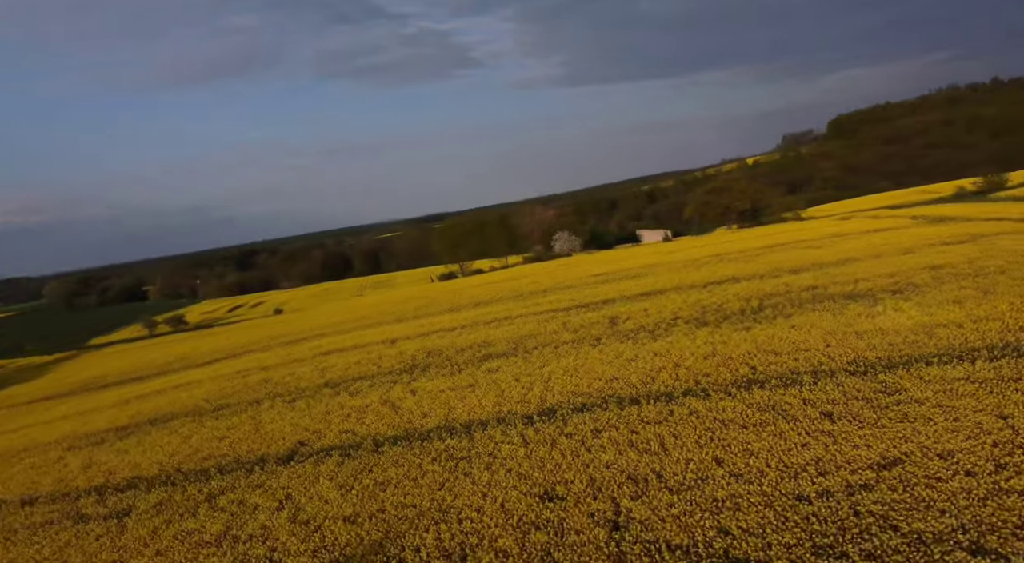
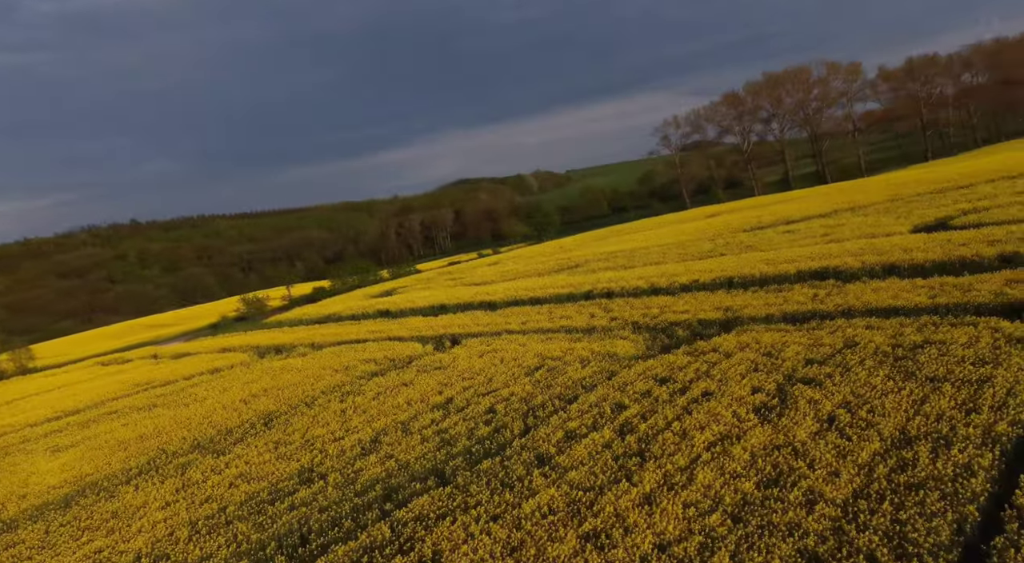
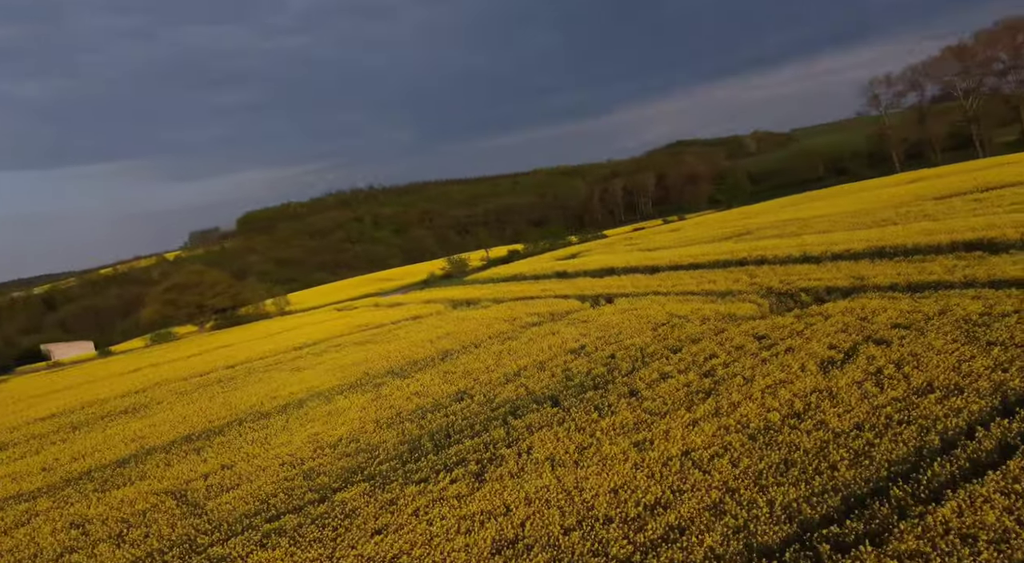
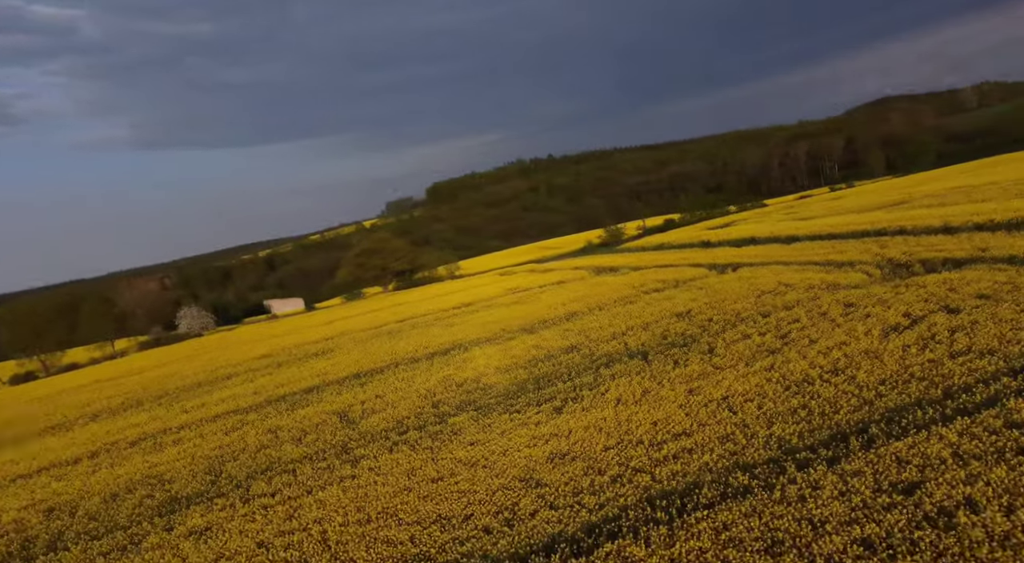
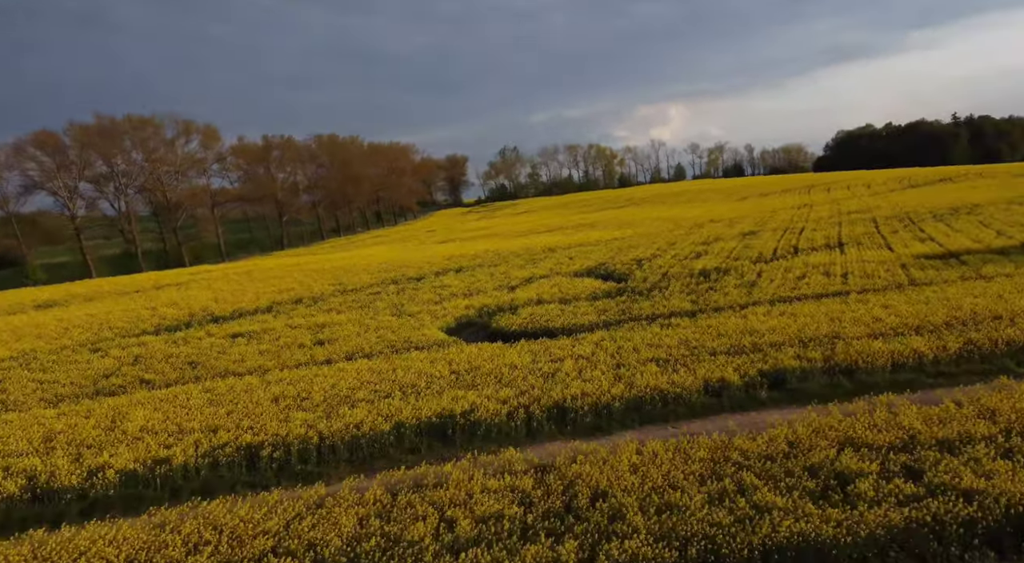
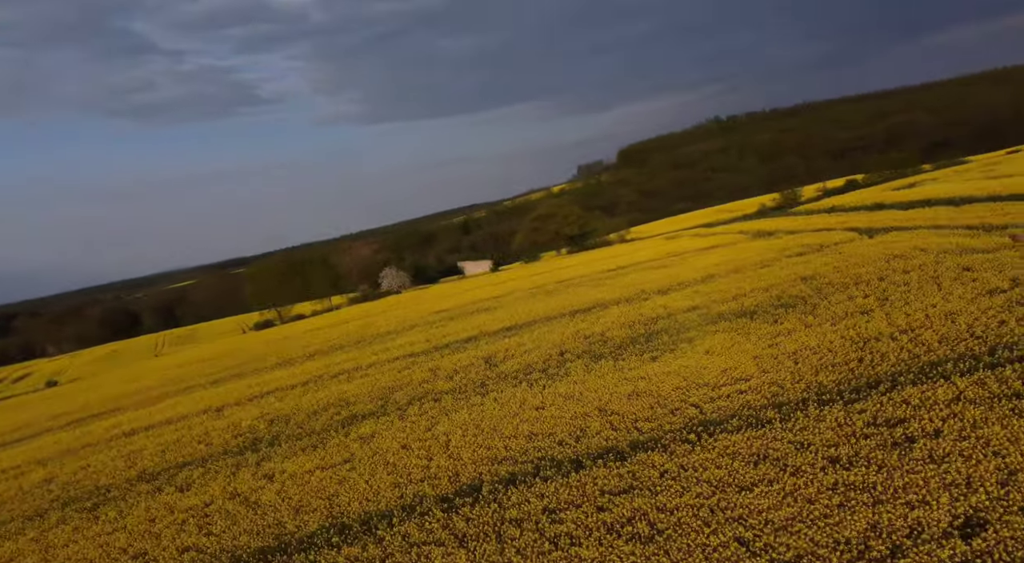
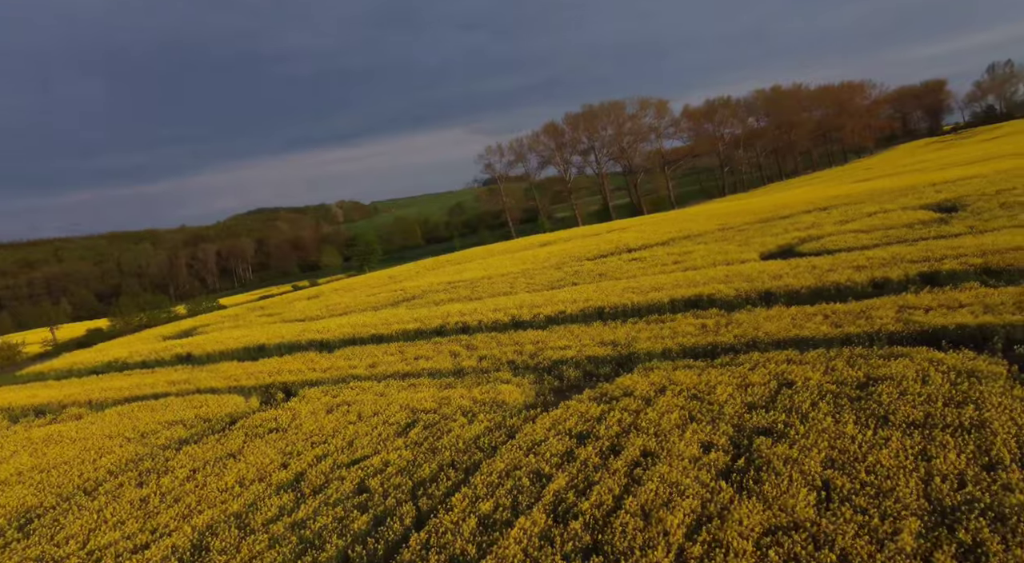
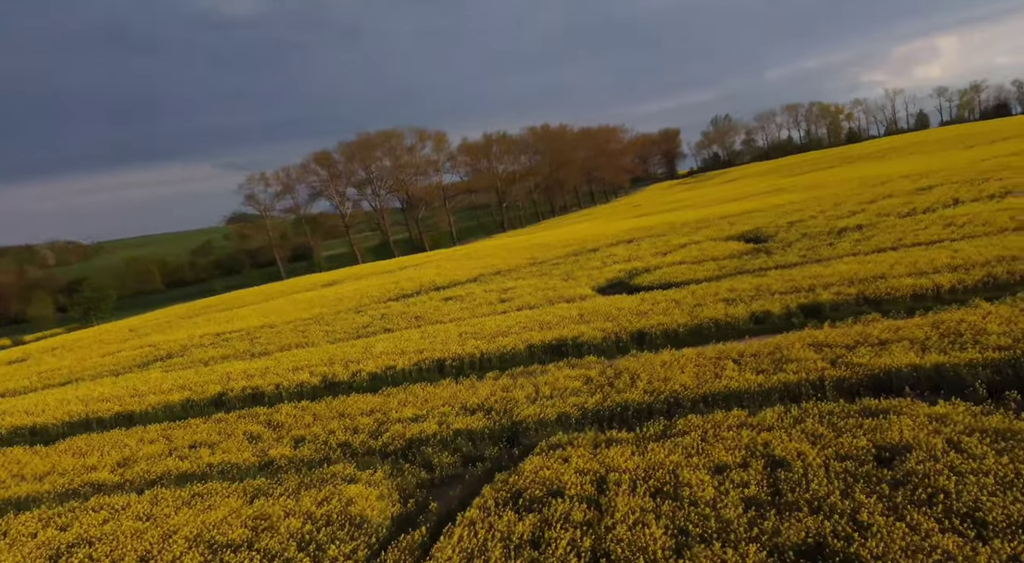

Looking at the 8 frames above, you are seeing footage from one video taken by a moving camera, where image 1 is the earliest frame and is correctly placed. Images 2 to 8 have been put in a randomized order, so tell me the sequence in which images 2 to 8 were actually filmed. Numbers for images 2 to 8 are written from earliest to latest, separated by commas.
6, 4, 3, 2, 7, 8, 5
